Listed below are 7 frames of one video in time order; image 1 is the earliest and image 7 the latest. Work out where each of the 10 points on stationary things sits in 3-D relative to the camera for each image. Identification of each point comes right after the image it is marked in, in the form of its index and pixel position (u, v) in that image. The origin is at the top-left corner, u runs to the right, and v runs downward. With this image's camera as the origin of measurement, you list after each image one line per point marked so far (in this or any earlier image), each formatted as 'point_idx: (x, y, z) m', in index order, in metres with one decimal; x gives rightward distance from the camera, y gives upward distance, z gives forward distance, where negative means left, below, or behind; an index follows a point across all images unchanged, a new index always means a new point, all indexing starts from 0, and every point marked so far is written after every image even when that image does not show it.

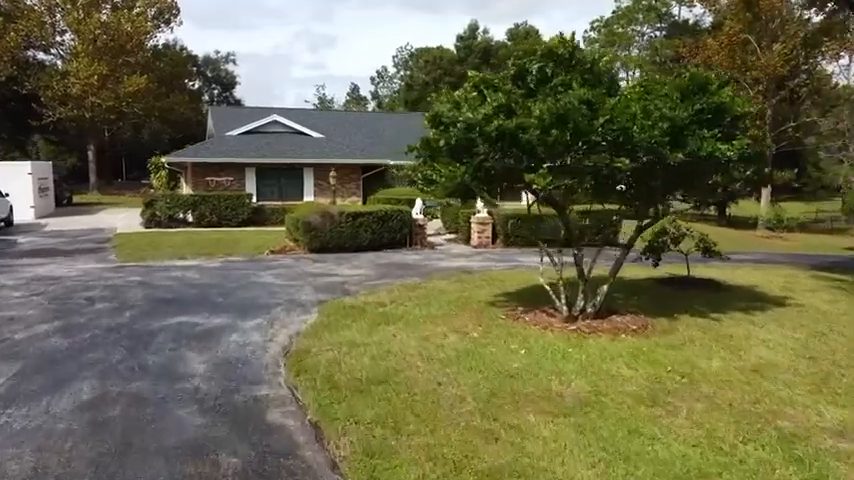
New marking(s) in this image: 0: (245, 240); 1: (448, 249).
0: (-5.8, 0.0, +17.8) m
1: (+0.6, -0.3, +15.4) m
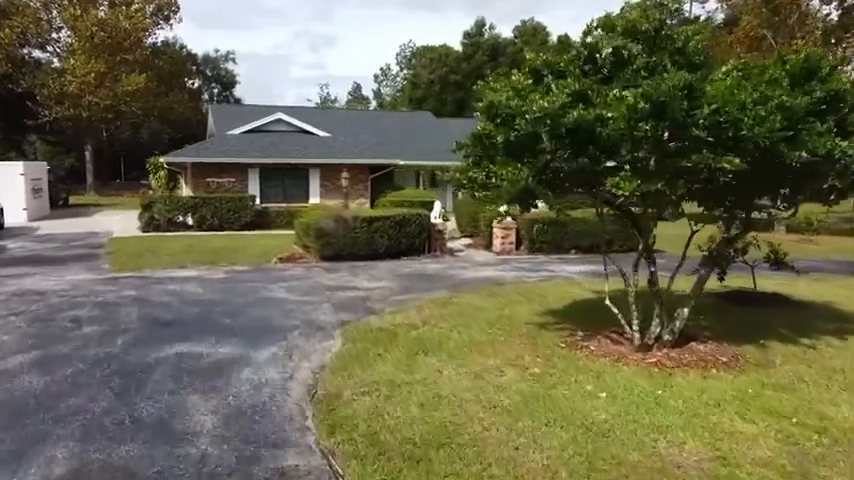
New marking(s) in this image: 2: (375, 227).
0: (-5.3, -0.2, +16.6) m
1: (+1.1, -0.4, +14.2) m
2: (-1.2, +0.3, +13.6) m
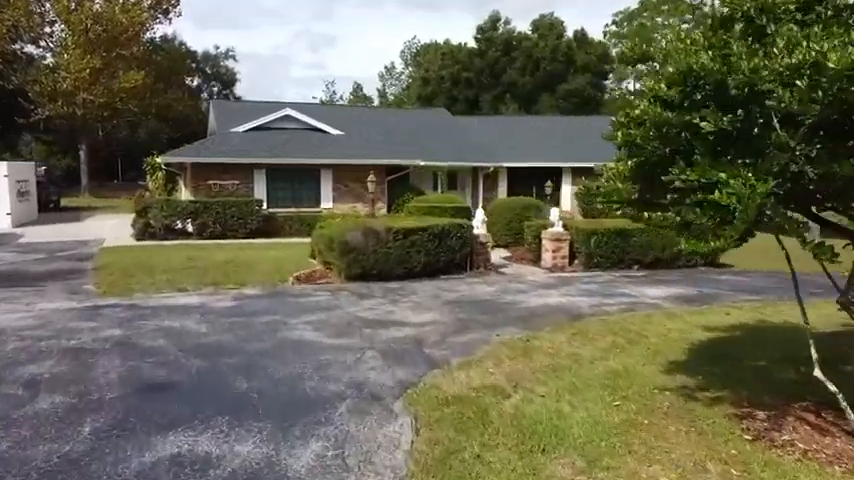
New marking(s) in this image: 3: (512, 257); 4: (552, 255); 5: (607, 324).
0: (-4.4, -0.5, +14.4) m
1: (+2.0, -0.8, +12.1) m
2: (-0.3, 0.0, +11.4) m
3: (+2.3, -0.5, +14.6) m
4: (+3.0, -0.4, +13.2) m
5: (+2.7, -1.2, +8.2) m
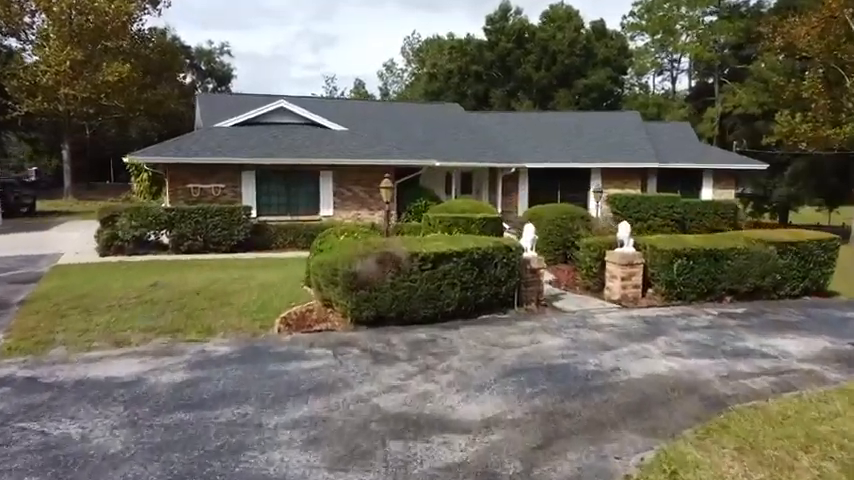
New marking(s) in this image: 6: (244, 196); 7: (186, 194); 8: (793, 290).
0: (-3.8, -0.9, +11.3) m
1: (+2.6, -1.2, +9.0) m
2: (+0.2, -0.5, +8.3) m
3: (+2.8, -1.0, +11.5) m
4: (+3.5, -0.8, +10.1) m
5: (+3.2, -1.7, +5.1) m
6: (-6.0, +1.4, +18.4) m
7: (-7.8, +1.5, +18.1) m
8: (+7.1, -1.0, +10.7) m
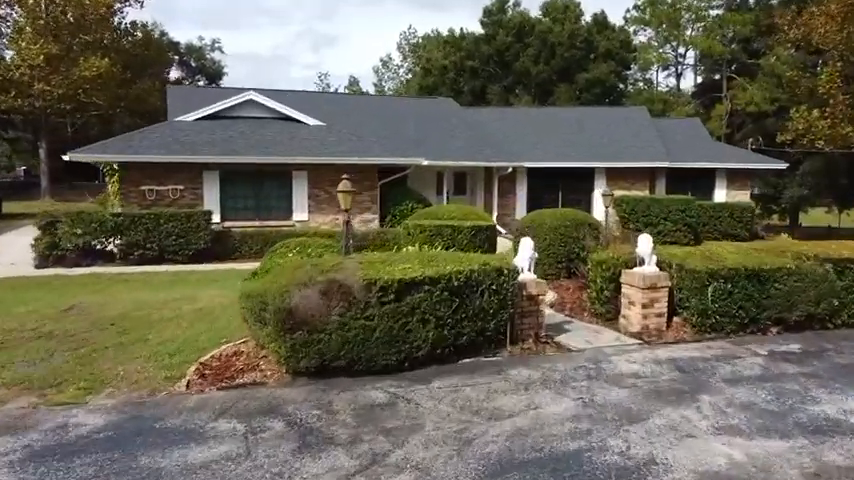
0: (-4.2, -1.2, +9.3) m
1: (+2.2, -1.4, +6.9) m
2: (-0.2, -0.7, +6.2) m
3: (+2.4, -1.2, +9.4) m
4: (+3.1, -1.1, +8.1) m
5: (+2.8, -1.9, +3.0) m
6: (-6.5, +1.2, +16.3) m
7: (-8.2, +1.3, +16.0) m
8: (+6.6, -1.2, +8.7) m
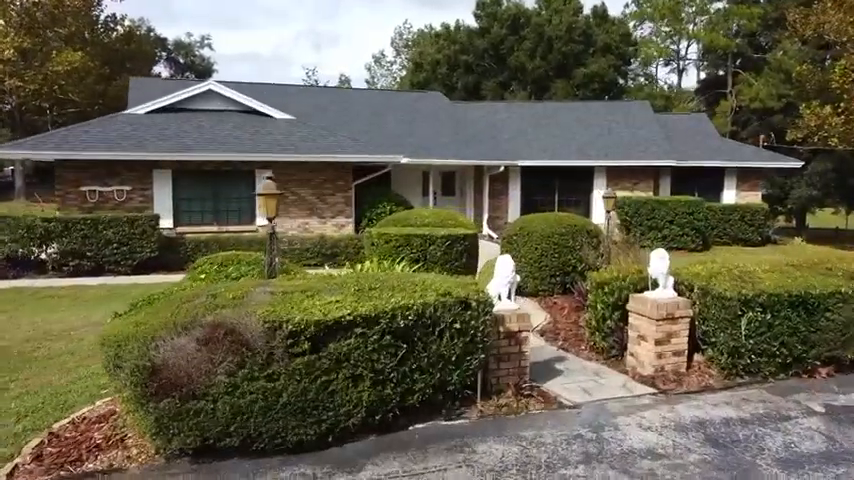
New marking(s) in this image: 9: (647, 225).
0: (-4.8, -1.4, +7.4) m
1: (+1.6, -1.6, +5.1) m
2: (-0.7, -0.9, +4.4) m
3: (+1.8, -1.4, +7.6) m
4: (+2.6, -1.3, +6.2) m
5: (+2.3, -2.1, +1.2) m
6: (-7.0, +1.0, +14.5) m
7: (-8.8, +1.1, +14.2) m
8: (+6.1, -1.4, +6.9) m
9: (+7.6, +0.5, +19.2) m
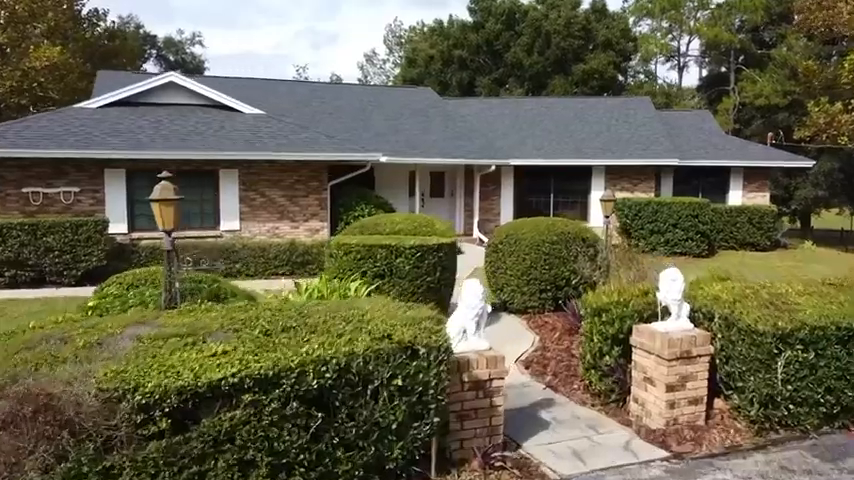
0: (-5.2, -1.5, +6.1) m
1: (+1.2, -1.8, +3.7) m
2: (-1.2, -1.0, +3.1) m
3: (+1.4, -1.5, +6.3) m
4: (+2.1, -1.4, +4.9) m
5: (+1.8, -2.3, -0.1) m
6: (-7.5, +0.8, +13.1) m
7: (-9.3, +0.9, +12.8) m
8: (+5.6, -1.6, +5.5) m
9: (+7.1, +0.4, +17.9) m
